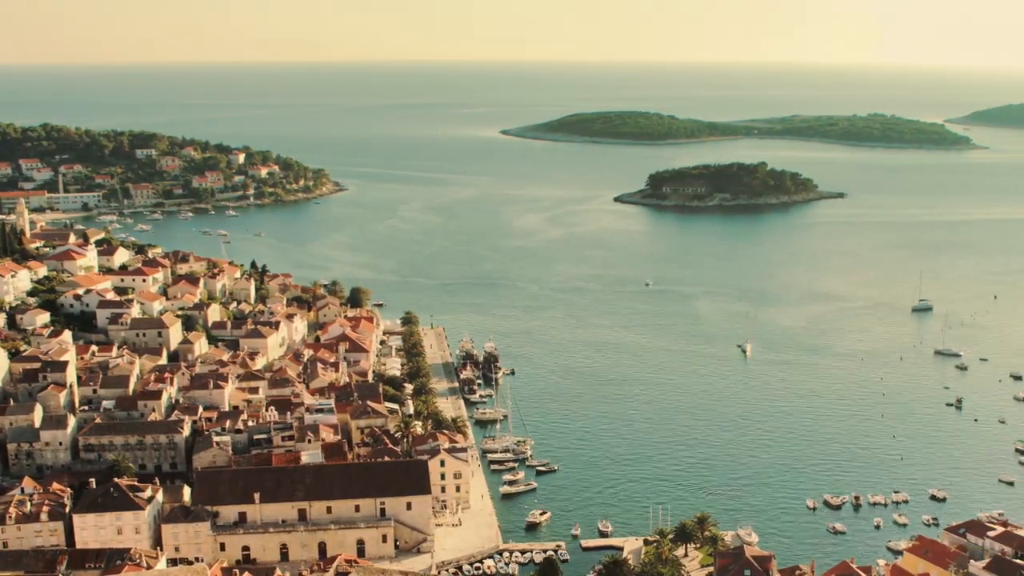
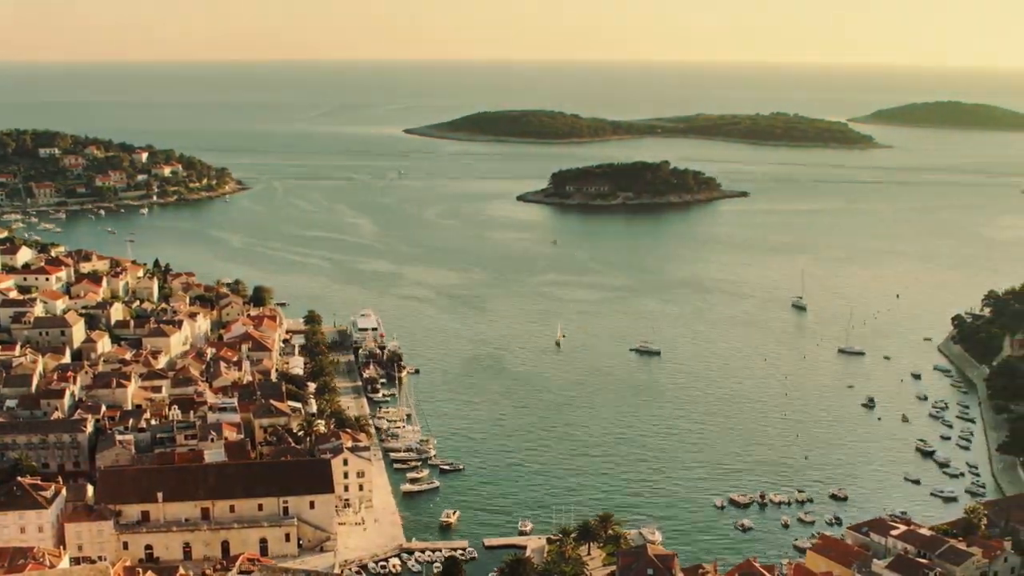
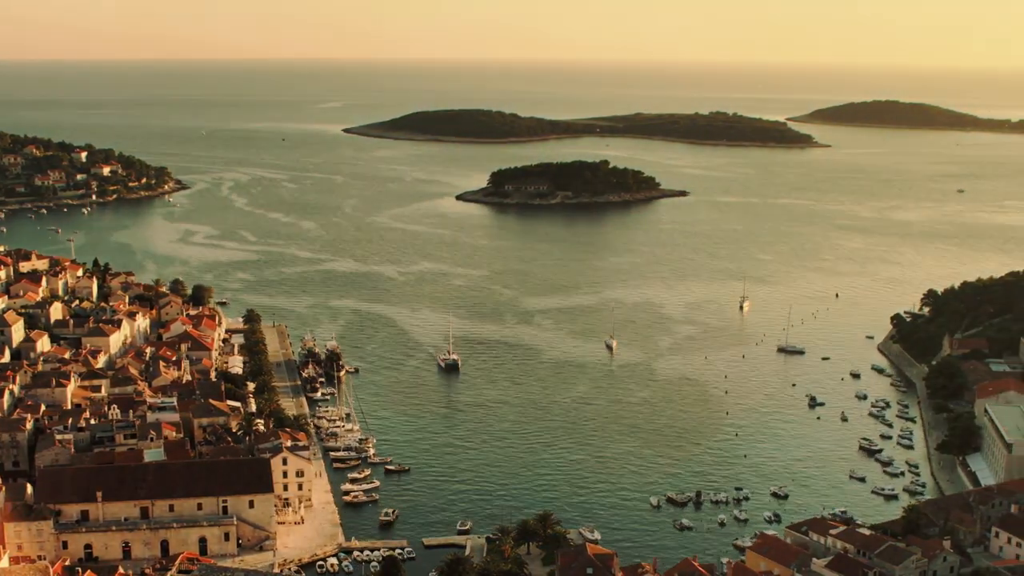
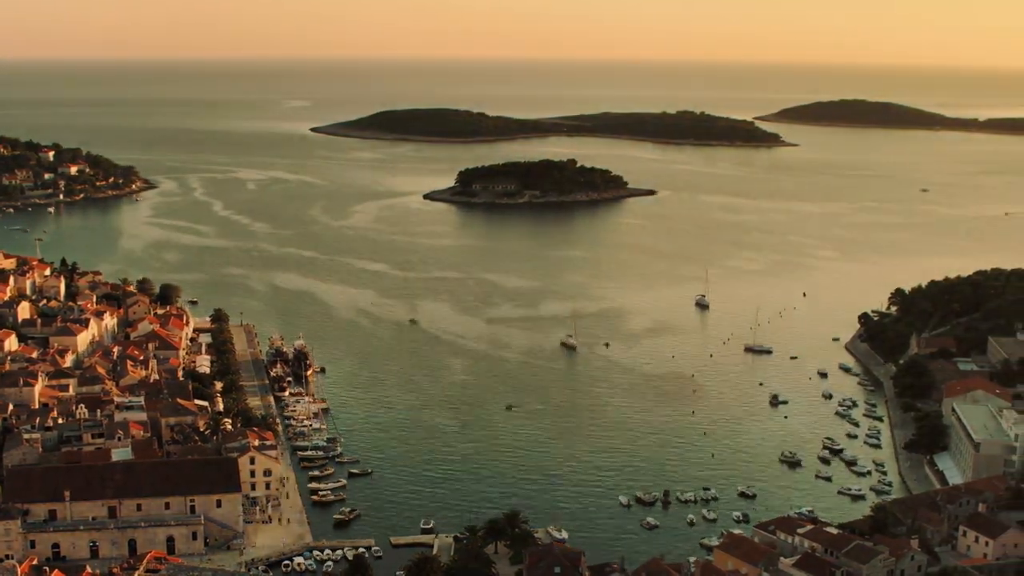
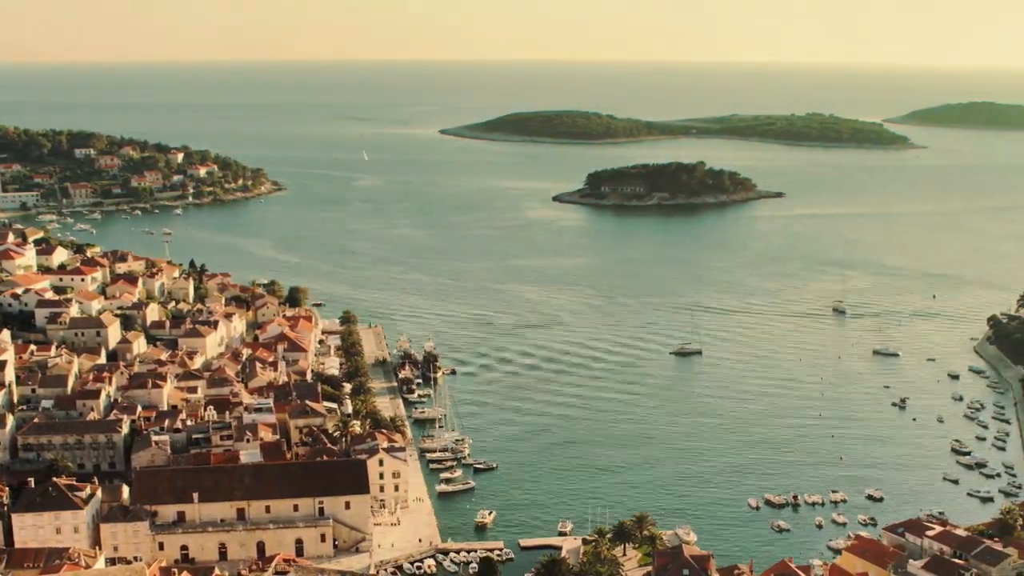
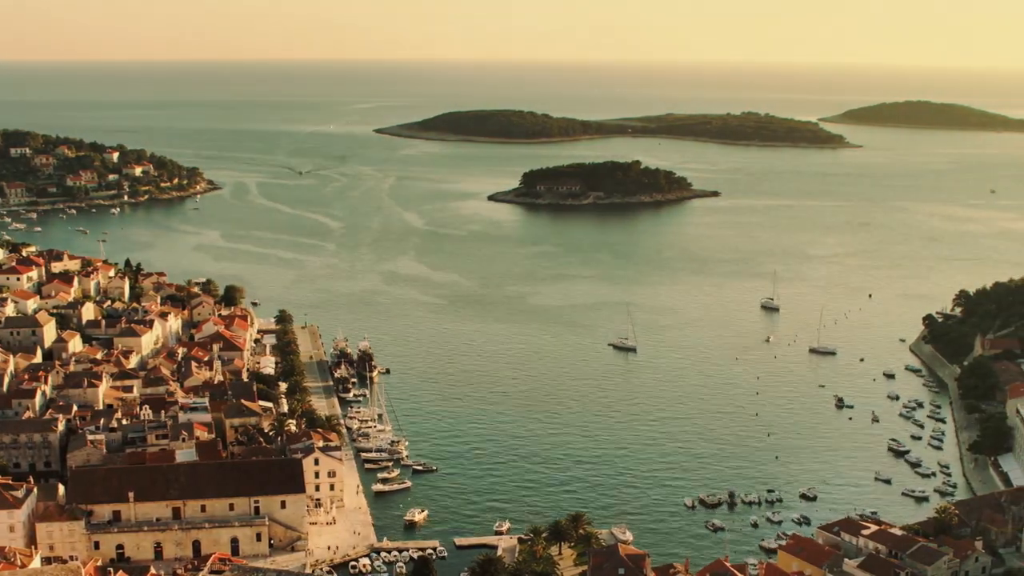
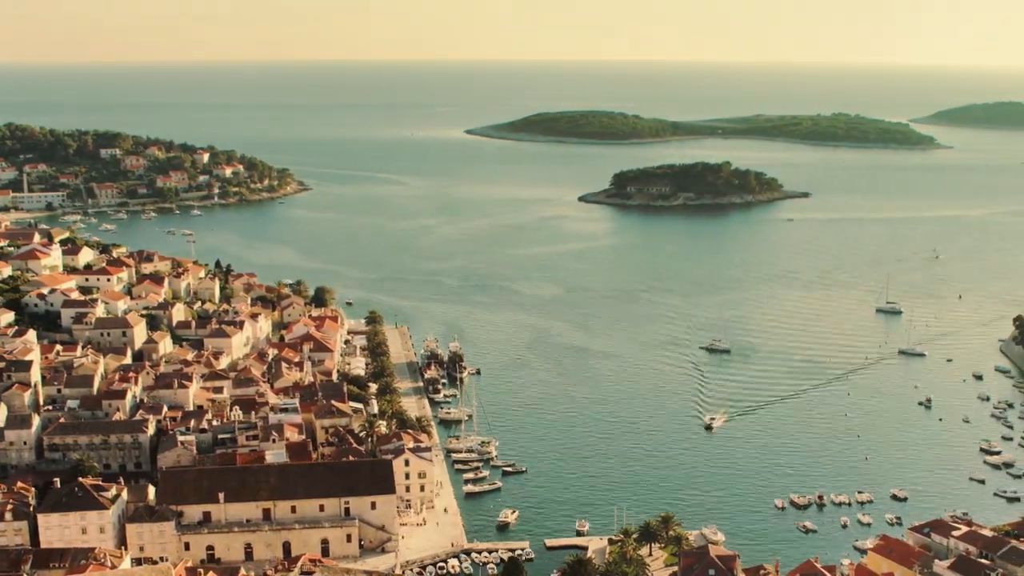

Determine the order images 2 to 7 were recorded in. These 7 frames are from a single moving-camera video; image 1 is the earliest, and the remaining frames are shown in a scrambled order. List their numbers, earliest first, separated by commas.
7, 5, 2, 6, 3, 4
